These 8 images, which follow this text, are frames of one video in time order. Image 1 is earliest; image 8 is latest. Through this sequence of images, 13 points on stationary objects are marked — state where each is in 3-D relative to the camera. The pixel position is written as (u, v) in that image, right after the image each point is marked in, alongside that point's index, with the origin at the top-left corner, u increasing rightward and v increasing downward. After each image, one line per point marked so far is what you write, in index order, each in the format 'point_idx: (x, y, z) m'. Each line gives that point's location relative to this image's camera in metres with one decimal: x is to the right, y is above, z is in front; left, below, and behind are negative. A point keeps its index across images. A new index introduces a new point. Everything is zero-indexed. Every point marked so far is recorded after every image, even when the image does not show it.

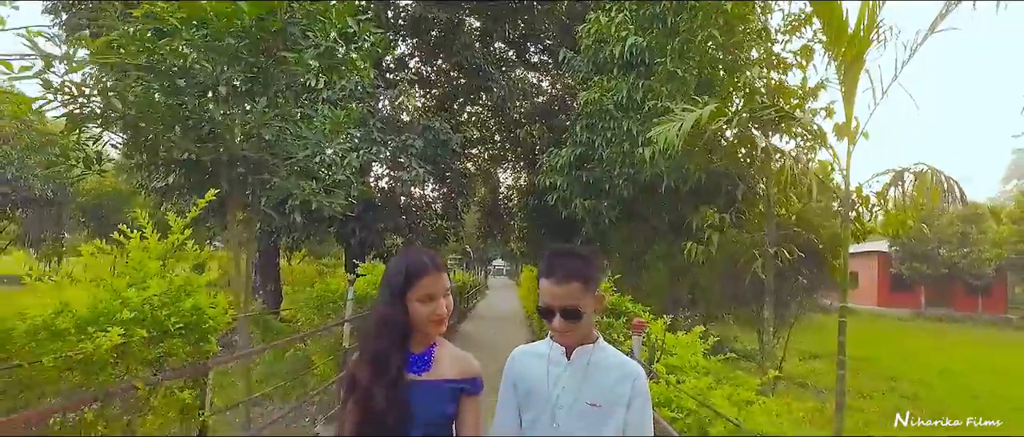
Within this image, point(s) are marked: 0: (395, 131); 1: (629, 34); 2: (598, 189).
0: (-1.4, +1.0, +8.3) m
1: (+1.0, +1.6, +6.3) m
2: (+0.9, +0.3, +7.3) m
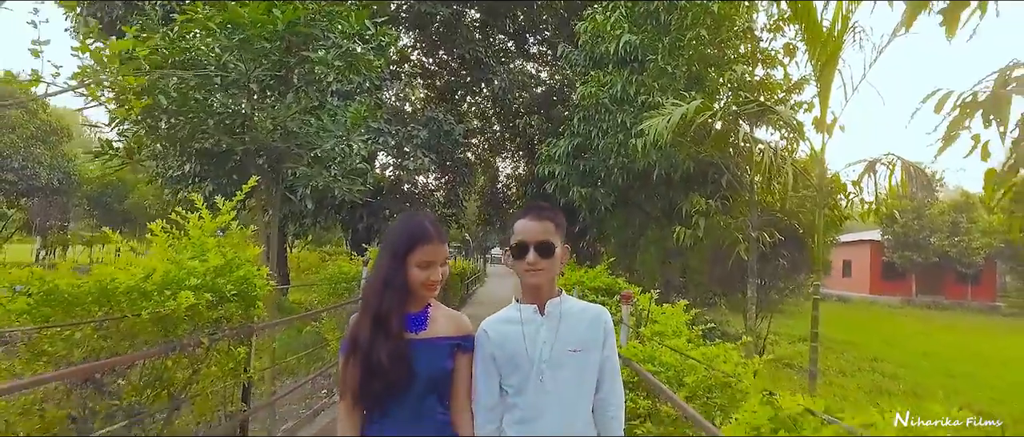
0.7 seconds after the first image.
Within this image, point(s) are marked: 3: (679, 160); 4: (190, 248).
0: (-1.4, +1.2, +8.7) m
1: (+1.1, +1.7, +6.8) m
2: (+0.9, +0.4, +7.8) m
3: (+1.5, +0.5, +6.7) m
4: (-1.4, -0.1, +3.2) m
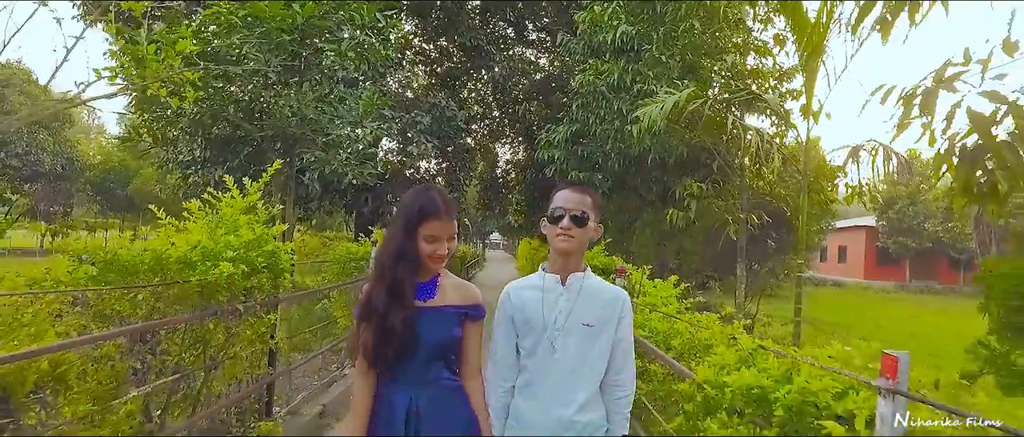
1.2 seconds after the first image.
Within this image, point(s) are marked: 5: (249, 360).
0: (-1.3, +1.4, +9.0) m
1: (+1.1, +1.9, +7.1) m
2: (+0.9, +0.6, +8.1) m
3: (+1.6, +0.7, +7.0) m
4: (-1.4, 0.0, +3.6) m
5: (-1.4, -0.8, +3.7) m
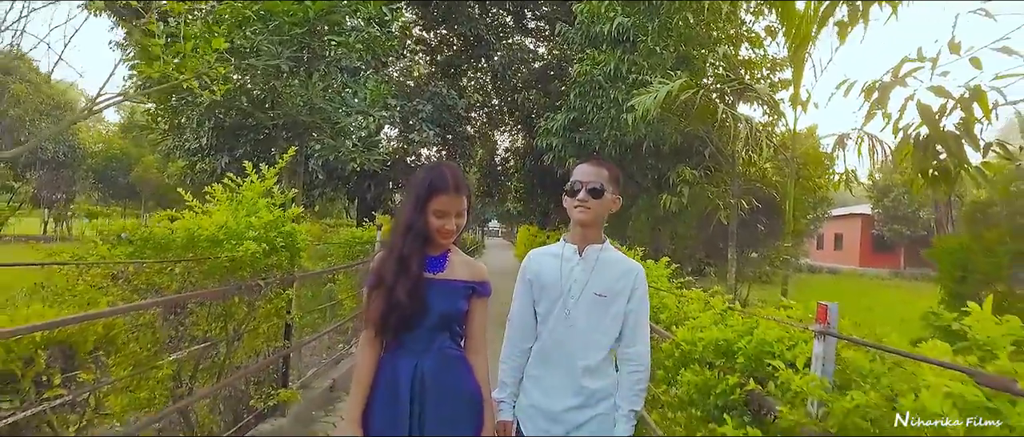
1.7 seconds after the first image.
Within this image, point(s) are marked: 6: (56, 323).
0: (-1.4, +1.6, +9.3) m
1: (+1.1, +2.1, +7.3) m
2: (+0.9, +0.8, +8.4) m
3: (+1.5, +0.9, +7.2) m
4: (-1.4, +0.1, +3.8) m
5: (-1.4, -0.7, +4.0) m
6: (-1.3, -0.3, +2.0) m
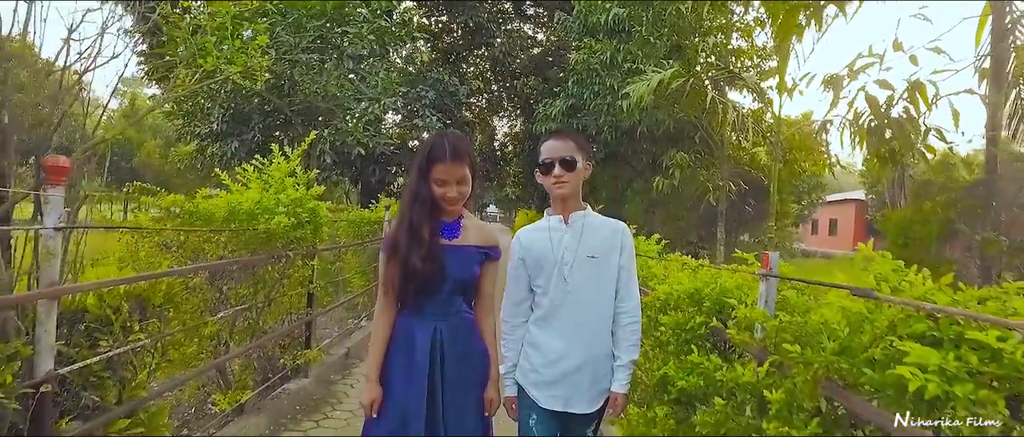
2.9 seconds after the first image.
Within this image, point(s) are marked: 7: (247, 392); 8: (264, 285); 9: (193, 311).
0: (-1.3, +1.8, +9.7) m
1: (+1.1, +2.3, +7.7) m
2: (+0.9, +1.0, +8.8) m
3: (+1.6, +1.0, +7.6) m
4: (-1.4, +0.2, +4.2) m
5: (-1.4, -0.5, +4.4) m
6: (-1.3, -0.2, +2.4) m
7: (-1.4, -0.9, +3.9) m
8: (-1.4, -0.4, +3.9) m
9: (-1.4, -0.4, +3.2) m
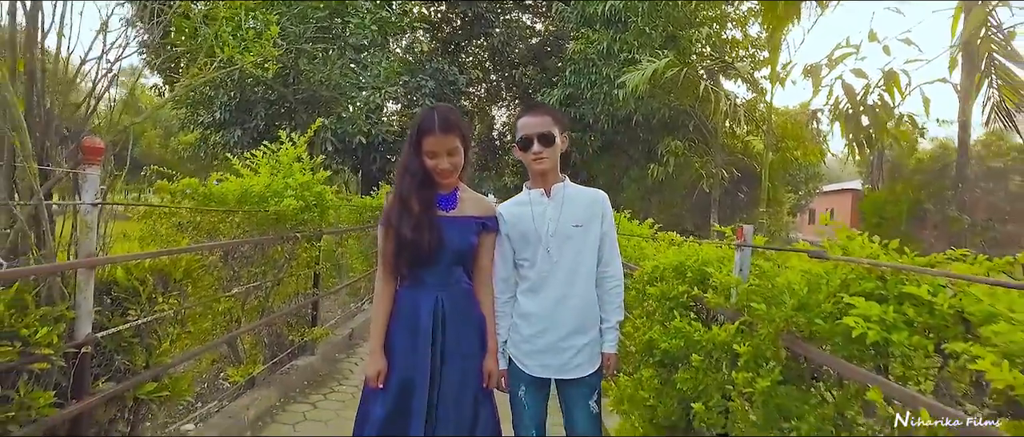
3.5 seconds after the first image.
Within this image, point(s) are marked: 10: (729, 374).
0: (-1.4, +2.0, +9.8) m
1: (+1.1, +2.4, +7.8) m
2: (+0.9, +1.2, +8.9) m
3: (+1.5, +1.2, +7.8) m
4: (-1.4, +0.3, +4.4) m
5: (-1.4, -0.4, +4.6) m
6: (-1.3, -0.1, +2.6) m
7: (-1.4, -0.8, +4.1) m
8: (-1.4, -0.3, +4.1) m
9: (-1.4, -0.3, +3.4) m
10: (+0.5, -0.4, +1.9) m
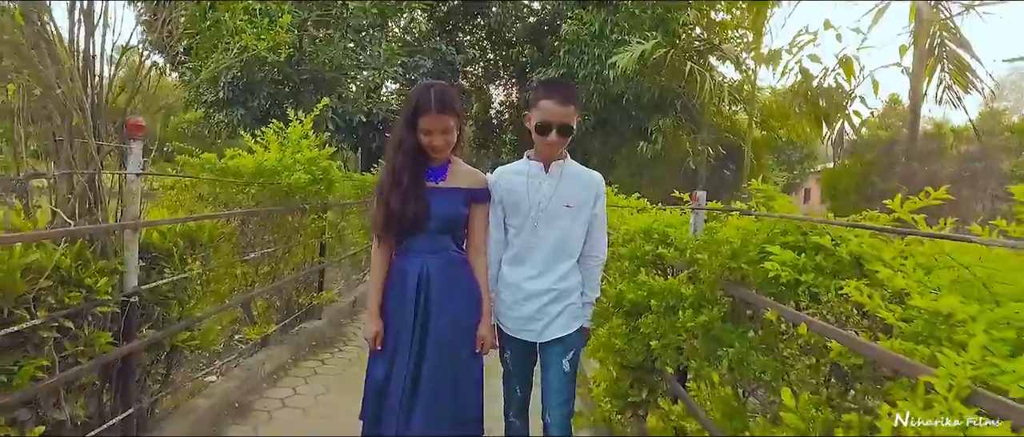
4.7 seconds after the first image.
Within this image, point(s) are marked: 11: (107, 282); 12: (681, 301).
0: (-1.4, +2.3, +10.1) m
1: (+1.0, +2.7, +8.1) m
2: (+0.8, +1.5, +9.2) m
3: (+1.5, +1.5, +8.1) m
4: (-1.4, +0.5, +4.7) m
5: (-1.4, -0.2, +4.9) m
6: (-1.3, 0.0, +2.9) m
7: (-1.5, -0.7, +4.4) m
8: (-1.4, -0.1, +4.5) m
9: (-1.5, -0.2, +3.7) m
10: (+0.5, -0.3, +2.2) m
11: (-1.3, -0.2, +2.3) m
12: (+0.5, -0.3, +2.2) m
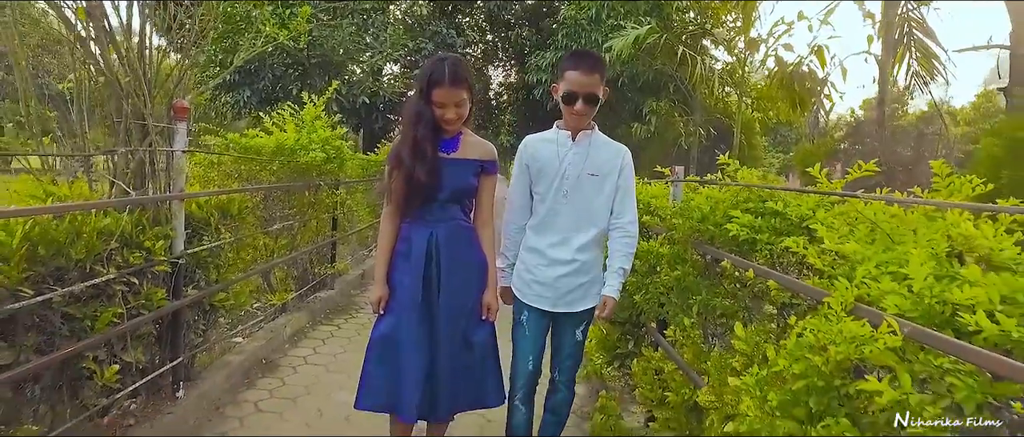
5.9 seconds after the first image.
0: (-1.4, +2.6, +10.4) m
1: (+1.0, +2.9, +8.4) m
2: (+0.8, +1.8, +9.5) m
3: (+1.5, +1.7, +8.4) m
4: (-1.4, +0.6, +5.0) m
5: (-1.4, -0.1, +5.3) m
6: (-1.3, +0.1, +3.3) m
7: (-1.5, -0.5, +4.8) m
8: (-1.4, +0.1, +4.8) m
9: (-1.5, 0.0, +4.1) m
10: (+0.5, -0.2, +2.6) m
11: (-1.3, -0.1, +2.6) m
12: (+0.5, -0.2, +2.5) m
